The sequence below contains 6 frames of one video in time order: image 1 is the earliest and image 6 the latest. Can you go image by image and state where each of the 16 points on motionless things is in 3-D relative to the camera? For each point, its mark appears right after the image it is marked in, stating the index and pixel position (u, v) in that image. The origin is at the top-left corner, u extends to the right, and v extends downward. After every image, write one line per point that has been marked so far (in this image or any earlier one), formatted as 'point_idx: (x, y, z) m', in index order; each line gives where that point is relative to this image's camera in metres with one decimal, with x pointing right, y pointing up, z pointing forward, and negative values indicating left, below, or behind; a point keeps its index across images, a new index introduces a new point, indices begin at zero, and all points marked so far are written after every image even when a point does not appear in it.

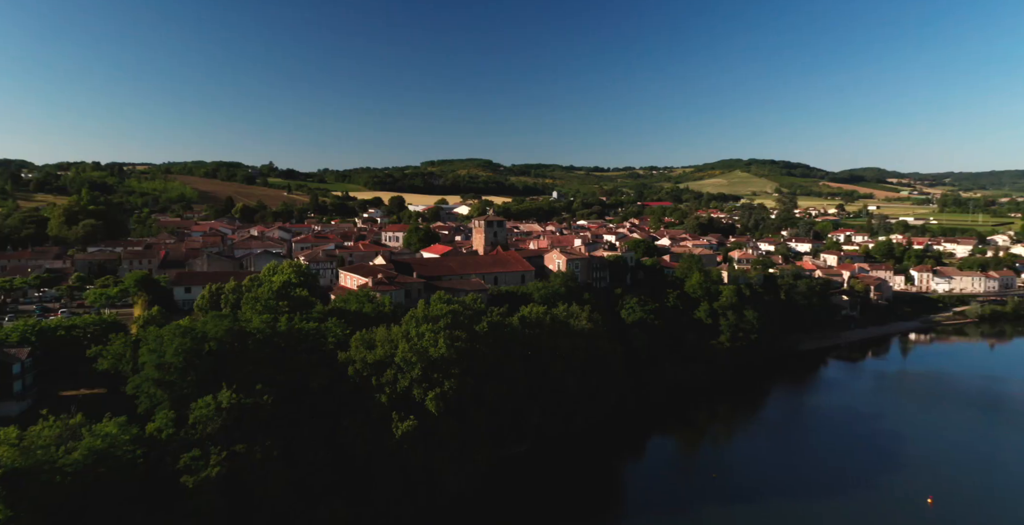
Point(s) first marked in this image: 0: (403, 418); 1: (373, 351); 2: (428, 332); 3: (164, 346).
0: (-3.4, -4.8, +18.2) m
1: (-4.5, -2.8, +19.2) m
2: (-2.8, -2.3, +19.5) m
3: (-9.9, -2.4, +16.8) m
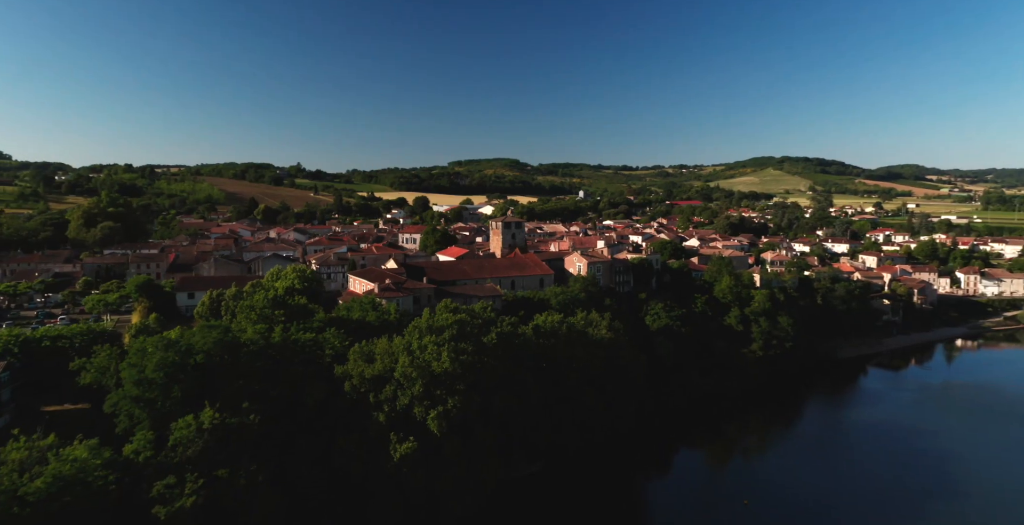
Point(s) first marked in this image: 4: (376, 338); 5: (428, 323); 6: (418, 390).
0: (-3.1, -5.0, +16.7) m
1: (-4.2, -3.0, +17.7) m
2: (-2.5, -2.5, +18.0) m
3: (-9.7, -2.6, +15.6) m
4: (-4.4, -2.5, +19.2) m
5: (-2.7, -2.0, +19.4) m
6: (-2.7, -3.7, +17.0) m
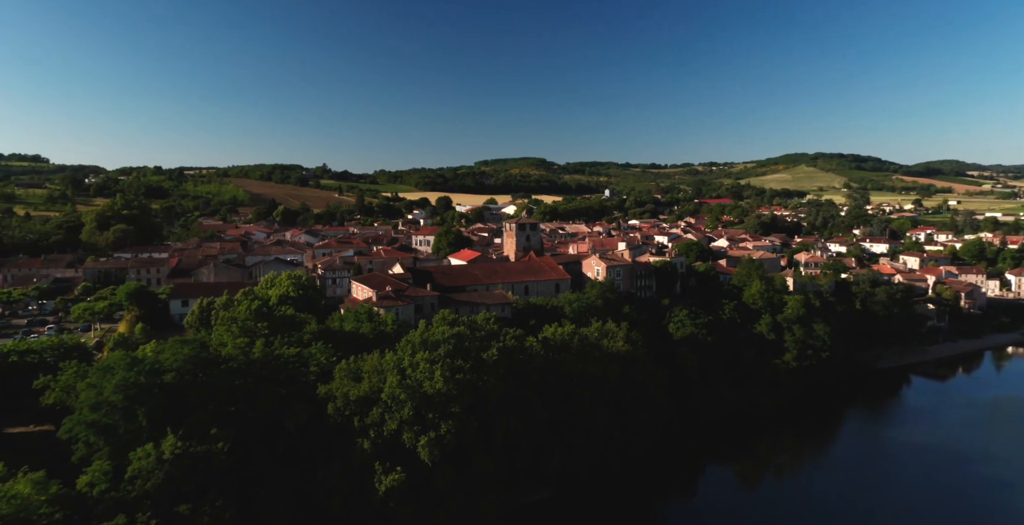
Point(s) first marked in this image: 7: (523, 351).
0: (-3.1, -5.3, +15.0) m
1: (-4.2, -3.3, +16.1) m
2: (-2.4, -2.7, +16.3) m
3: (-9.7, -2.8, +14.2) m
4: (-4.3, -2.7, +17.5) m
5: (-2.6, -2.2, +17.6) m
6: (-2.7, -3.9, +15.3) m
7: (+0.4, -2.8, +18.9) m
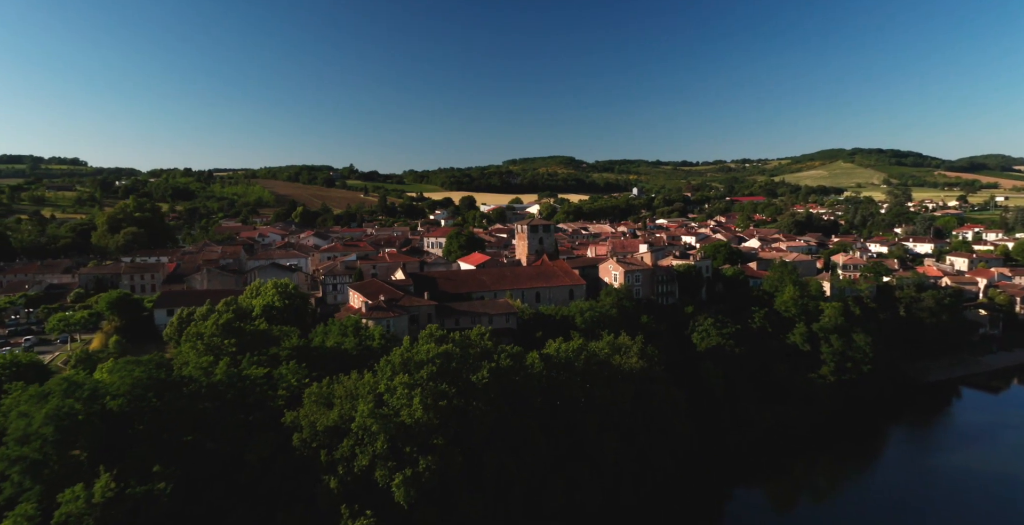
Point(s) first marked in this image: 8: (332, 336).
0: (-3.4, -5.5, +13.1) m
1: (-4.4, -3.6, +14.2) m
2: (-2.7, -3.0, +14.4) m
3: (-10.1, -3.1, +12.6) m
4: (-4.5, -3.0, +15.7) m
5: (-2.8, -2.5, +15.7) m
6: (-3.0, -4.2, +13.4) m
7: (+0.3, -3.1, +16.9) m
8: (-5.8, -2.3, +18.9) m
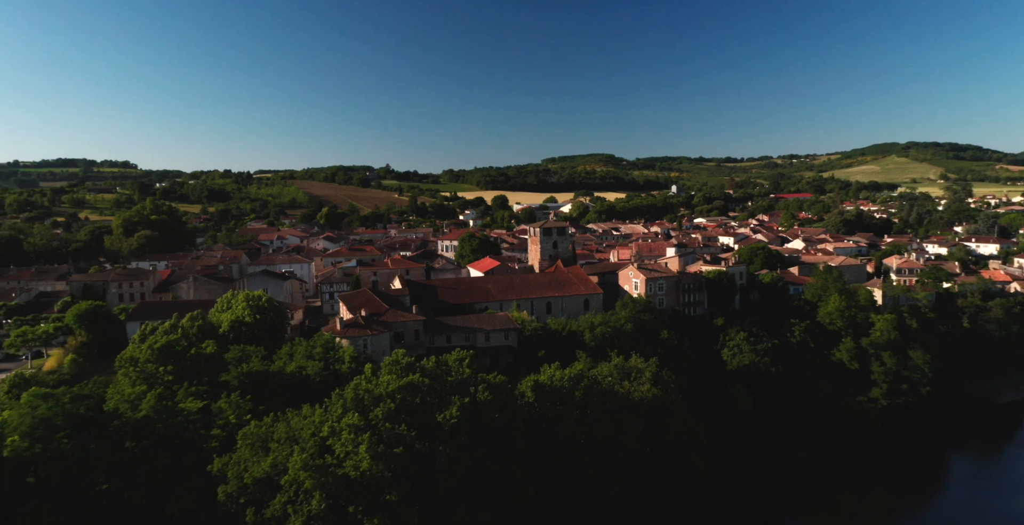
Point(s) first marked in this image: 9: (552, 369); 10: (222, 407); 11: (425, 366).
0: (-4.1, -5.9, +10.8) m
1: (-5.0, -3.9, +12.0) m
2: (-3.3, -3.4, +12.0) m
3: (-10.8, -3.5, +10.8) m
4: (-5.0, -3.3, +13.4) m
5: (-3.4, -2.8, +13.4) m
6: (-3.7, -4.6, +11.1) m
7: (-0.2, -3.4, +14.3) m
8: (-6.1, -2.6, +16.8) m
9: (+1.2, -3.1, +17.4) m
10: (-6.7, -3.4, +13.8) m
11: (-2.1, -2.6, +14.7) m
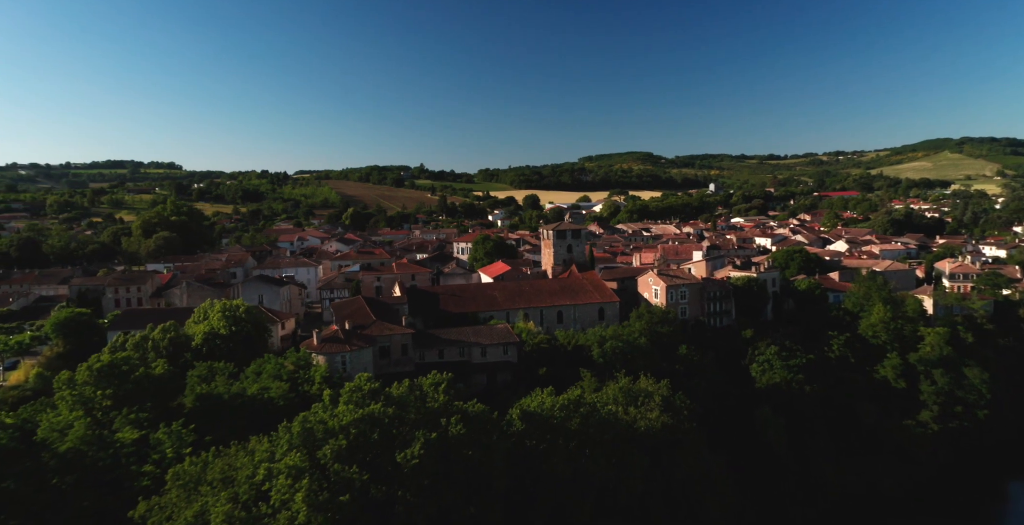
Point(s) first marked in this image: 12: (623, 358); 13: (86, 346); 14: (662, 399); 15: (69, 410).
0: (-4.8, -6.2, +9.2) m
1: (-5.6, -4.2, +10.5) m
2: (-3.9, -3.6, +10.4) m
3: (-11.4, -3.7, +9.6) m
4: (-5.5, -3.6, +11.9) m
5: (-3.9, -3.1, +11.7) m
6: (-4.3, -4.8, +9.5) m
7: (-0.7, -3.7, +12.5) m
8: (-6.4, -2.9, +15.3) m
9: (+0.9, -3.4, +15.5) m
10: (-7.2, -3.6, +12.4) m
11: (-2.6, -2.8, +12.9) m
12: (+3.7, -3.1, +19.5) m
13: (-14.2, -2.7, +19.8) m
14: (+4.1, -3.7, +16.2) m
15: (-9.3, -3.1, +12.7) m
